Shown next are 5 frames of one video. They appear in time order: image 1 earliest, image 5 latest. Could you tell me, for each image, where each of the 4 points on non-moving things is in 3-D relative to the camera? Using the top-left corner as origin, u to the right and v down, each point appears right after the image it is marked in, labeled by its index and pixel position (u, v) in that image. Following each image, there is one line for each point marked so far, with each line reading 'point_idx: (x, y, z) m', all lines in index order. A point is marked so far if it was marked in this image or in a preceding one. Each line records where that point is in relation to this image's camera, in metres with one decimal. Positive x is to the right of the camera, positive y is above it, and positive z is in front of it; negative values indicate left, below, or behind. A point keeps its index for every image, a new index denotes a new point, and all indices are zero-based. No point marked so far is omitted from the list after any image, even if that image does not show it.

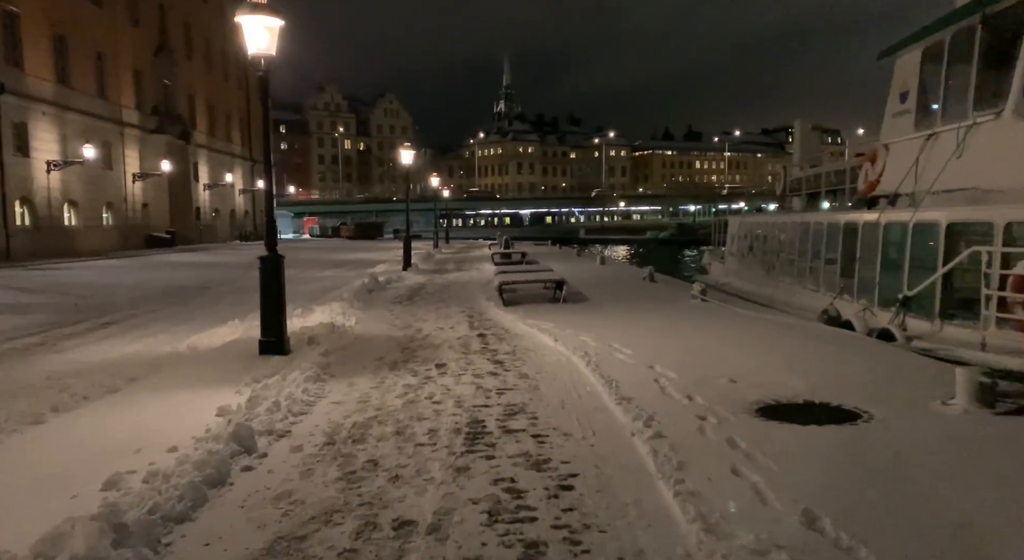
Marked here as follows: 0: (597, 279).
0: (+2.1, 0.0, +17.3) m
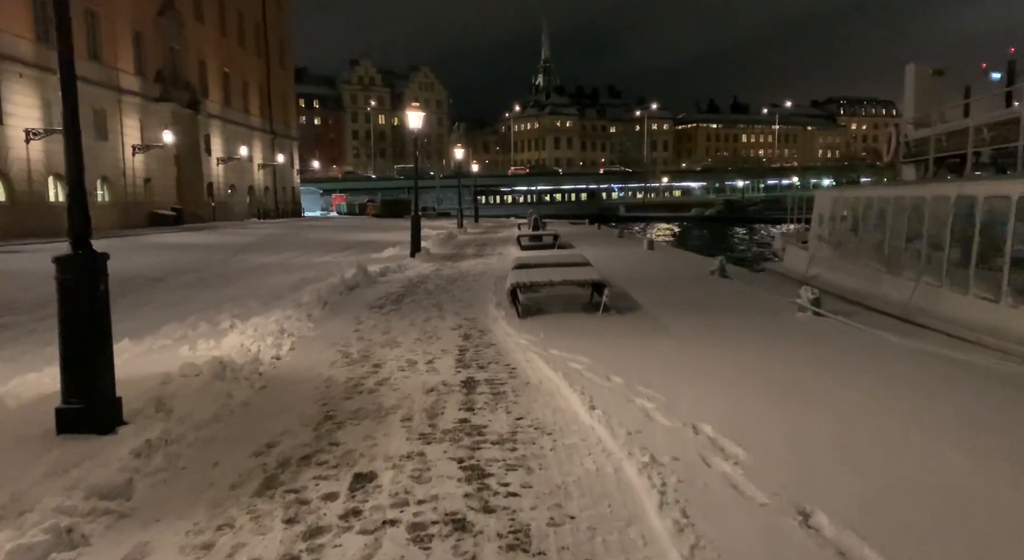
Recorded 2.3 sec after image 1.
0: (+2.6, +0.1, +13.0) m
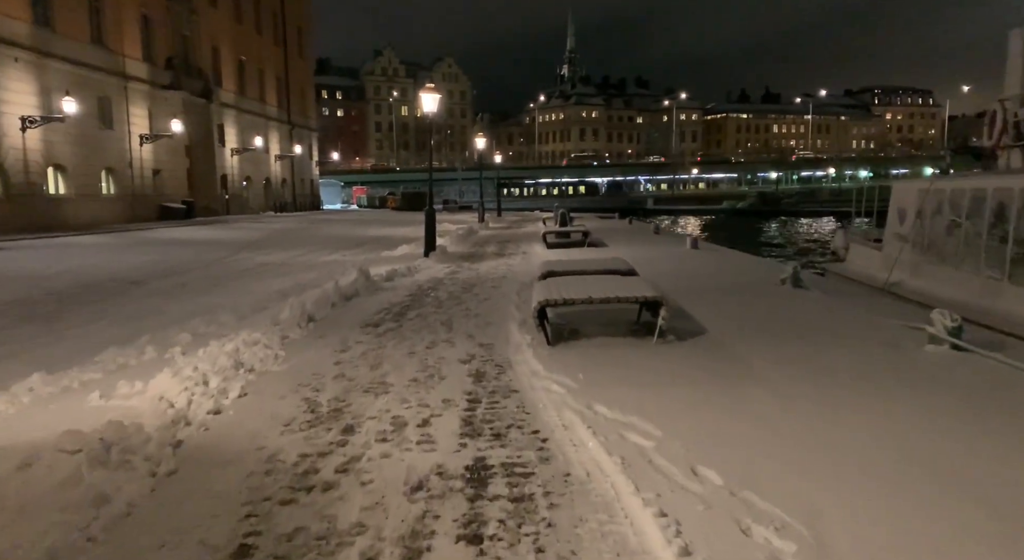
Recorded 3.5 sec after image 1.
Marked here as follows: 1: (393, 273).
0: (+3.0, 0.0, +10.7) m
1: (-2.6, +0.2, +14.7) m
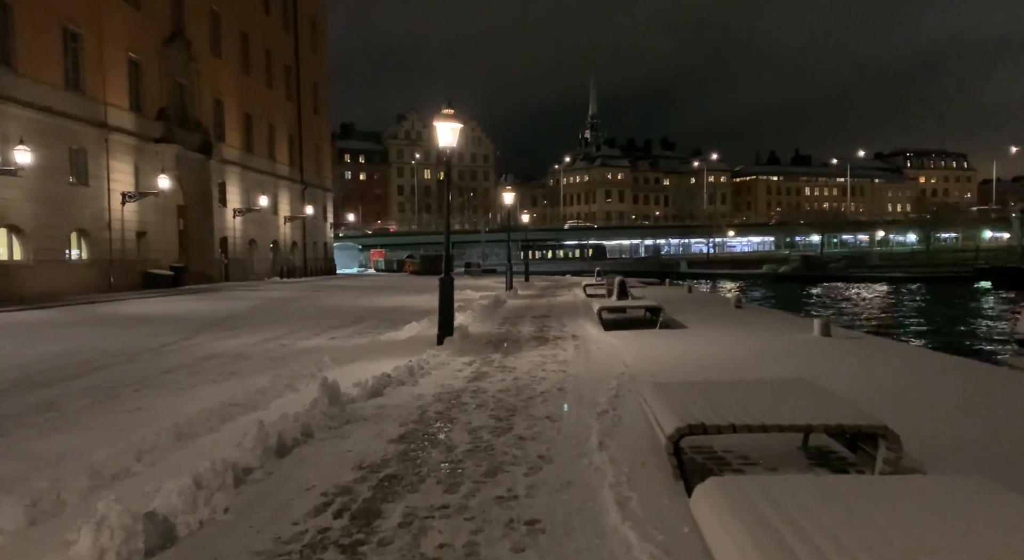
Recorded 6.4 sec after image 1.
0: (+3.7, -1.2, +5.2) m
1: (-1.8, -1.4, +9.4) m
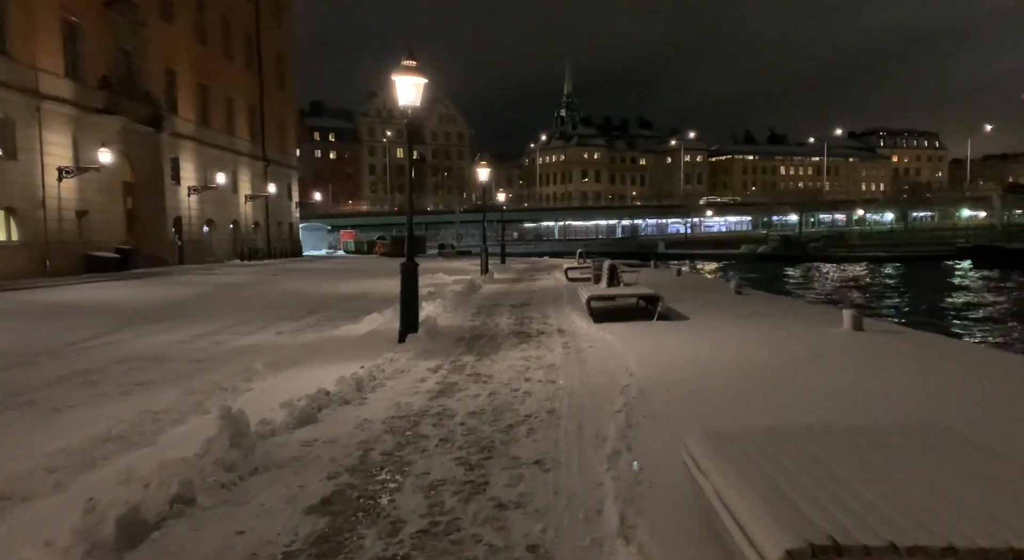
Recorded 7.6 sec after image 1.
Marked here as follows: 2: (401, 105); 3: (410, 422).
0: (+3.6, -1.2, +3.2) m
1: (-2.1, -1.3, +7.2) m
2: (-1.9, +3.0, +11.5) m
3: (-1.0, -1.4, +6.6) m
